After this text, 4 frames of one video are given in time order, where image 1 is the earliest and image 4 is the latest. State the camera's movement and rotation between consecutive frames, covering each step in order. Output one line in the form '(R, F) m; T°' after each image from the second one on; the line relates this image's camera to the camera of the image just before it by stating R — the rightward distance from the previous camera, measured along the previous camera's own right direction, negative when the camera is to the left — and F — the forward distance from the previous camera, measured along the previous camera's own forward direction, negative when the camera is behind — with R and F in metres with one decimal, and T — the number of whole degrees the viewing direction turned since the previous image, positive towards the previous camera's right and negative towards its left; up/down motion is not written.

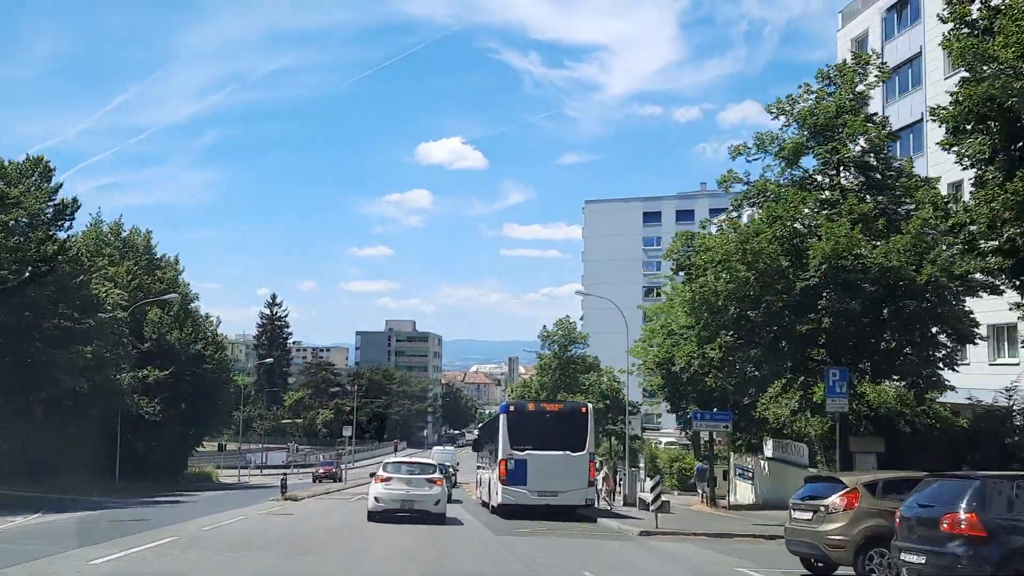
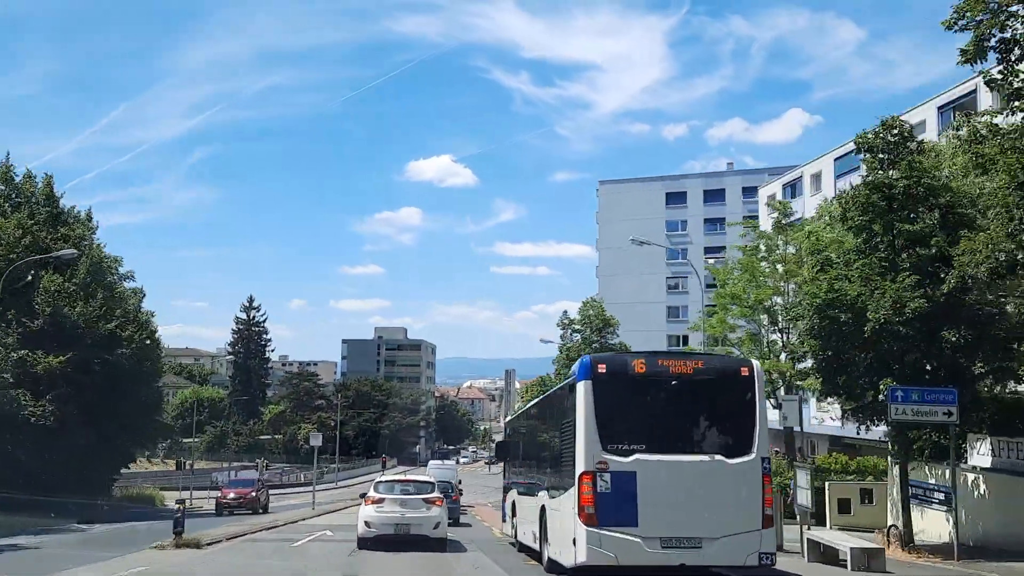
(-1.3, +11.5) m; +1°
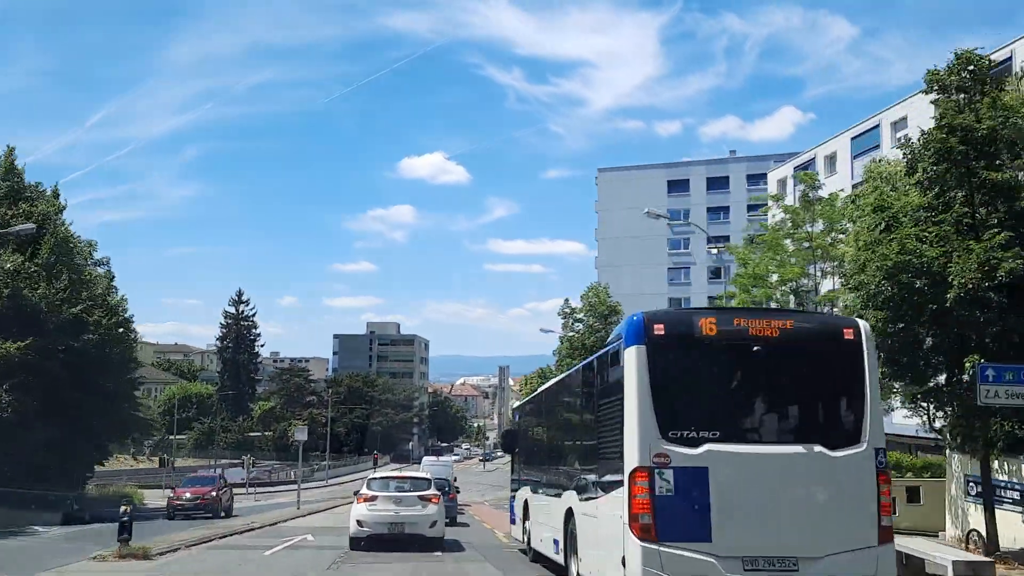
(-0.3, +2.6) m; 0°
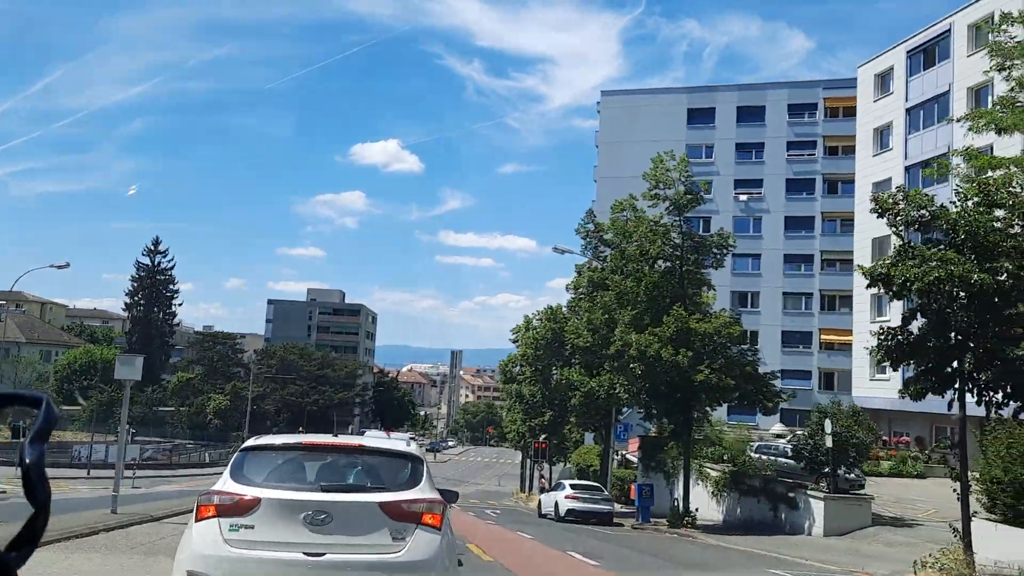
(-1.7, +15.9) m; +3°
